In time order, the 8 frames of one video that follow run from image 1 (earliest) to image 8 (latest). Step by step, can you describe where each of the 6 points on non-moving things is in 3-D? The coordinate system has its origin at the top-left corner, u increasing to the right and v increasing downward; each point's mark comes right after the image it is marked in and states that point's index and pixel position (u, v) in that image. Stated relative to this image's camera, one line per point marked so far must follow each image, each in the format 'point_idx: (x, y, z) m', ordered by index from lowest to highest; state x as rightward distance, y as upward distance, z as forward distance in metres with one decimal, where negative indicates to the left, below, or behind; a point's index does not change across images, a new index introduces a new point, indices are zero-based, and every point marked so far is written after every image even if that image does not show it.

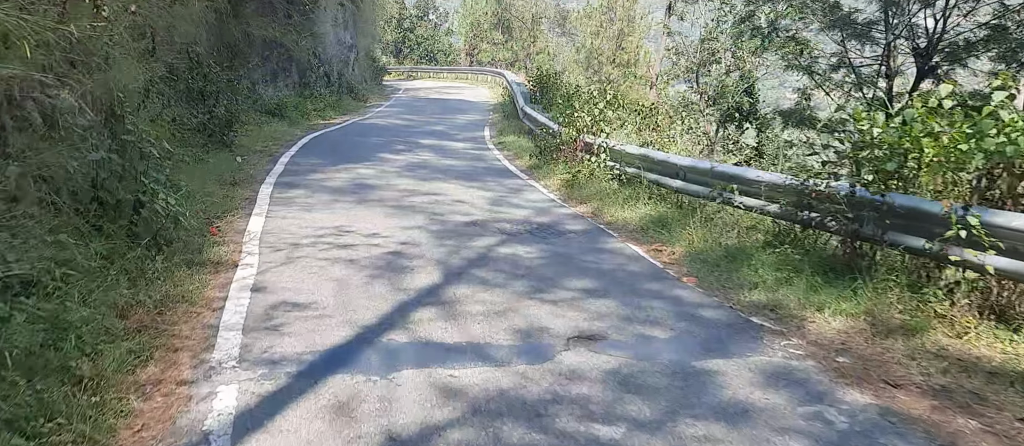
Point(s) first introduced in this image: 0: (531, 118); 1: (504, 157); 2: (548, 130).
0: (+0.4, +2.3, +15.5) m
1: (-0.1, +1.2, +12.8) m
2: (+0.6, +1.5, +12.1) m
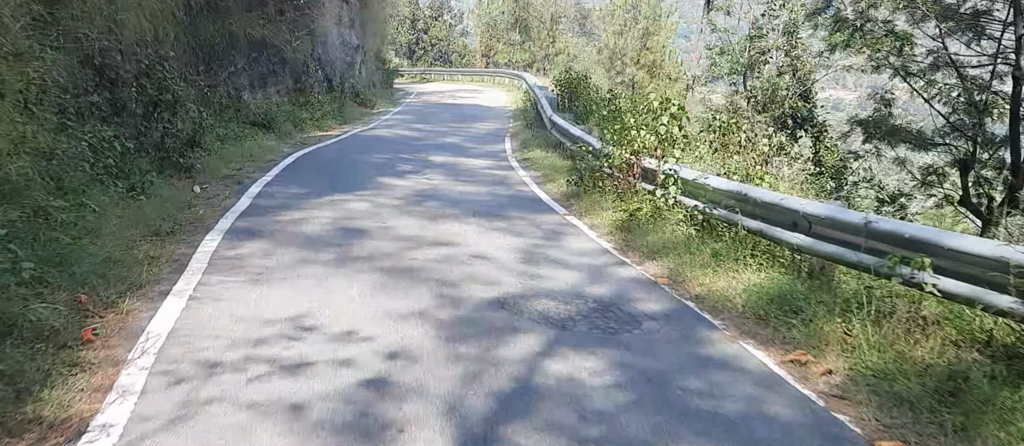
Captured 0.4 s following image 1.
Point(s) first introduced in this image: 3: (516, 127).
0: (+0.9, +1.7, +13.1) m
1: (+0.3, +0.6, +10.4) m
2: (+1.0, +1.0, +9.7) m
3: (+0.1, +2.4, +18.0) m
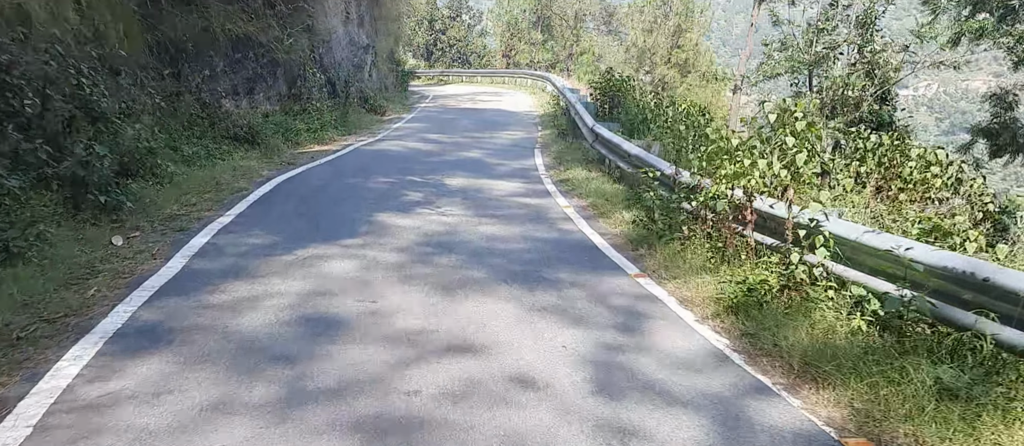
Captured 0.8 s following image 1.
0: (+1.4, +1.2, +10.7) m
1: (+0.7, +0.1, +8.0) m
2: (+1.5, +0.5, +7.3) m
3: (+0.7, +1.9, +15.6) m
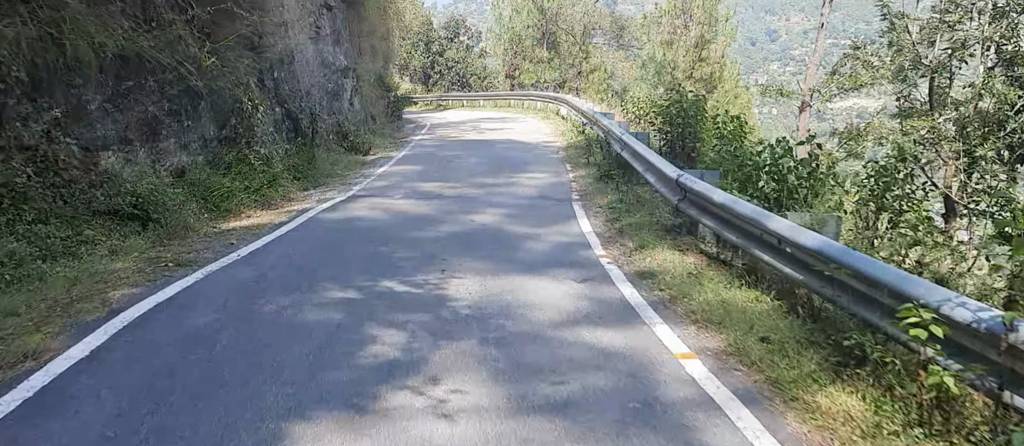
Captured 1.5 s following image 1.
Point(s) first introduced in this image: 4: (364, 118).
0: (+1.8, +0.2, +6.6) m
1: (+1.1, -0.9, +3.9) m
2: (+1.8, -0.4, +3.2) m
3: (+1.1, +0.7, +11.5) m
4: (-3.8, +2.7, +18.7) m
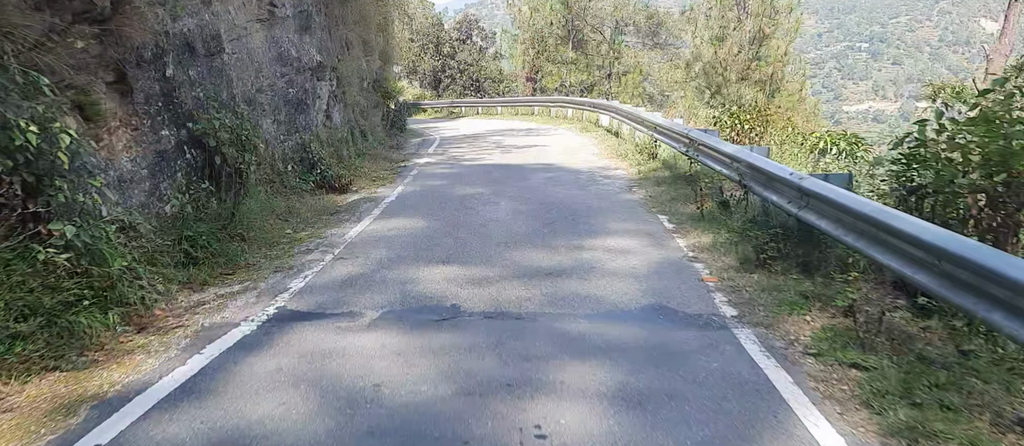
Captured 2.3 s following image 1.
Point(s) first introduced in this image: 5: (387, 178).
0: (+2.3, -0.8, +1.4) m
1: (+1.7, -1.8, -1.4) m
2: (+2.4, -1.4, -2.0) m
3: (+1.8, -0.3, +6.3) m
4: (-3.1, +1.7, +13.6) m
5: (-2.1, +0.7, +12.2) m
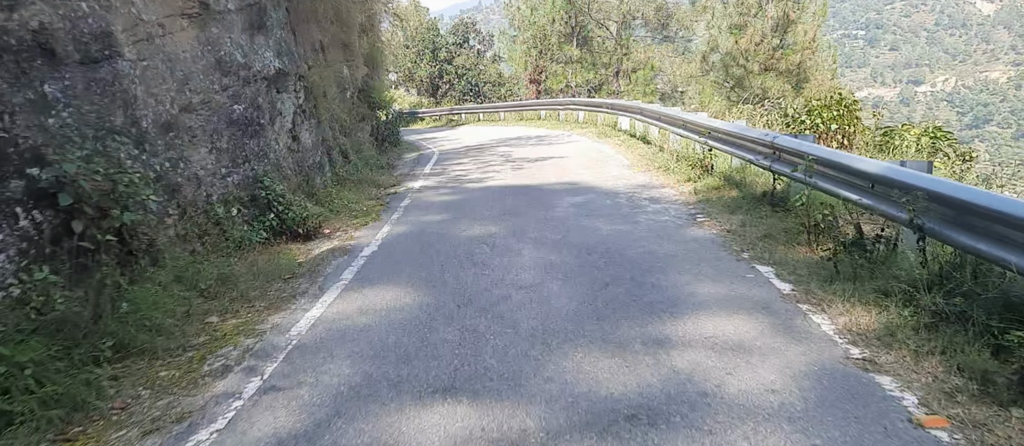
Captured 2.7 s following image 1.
0: (+2.6, -1.2, -1.3) m
1: (+1.9, -2.2, -4.0) m
2: (+2.6, -1.7, -4.7) m
3: (+2.0, -0.7, +3.6) m
4: (-2.9, +1.0, +11.0) m
5: (-1.9, +0.1, +9.6) m
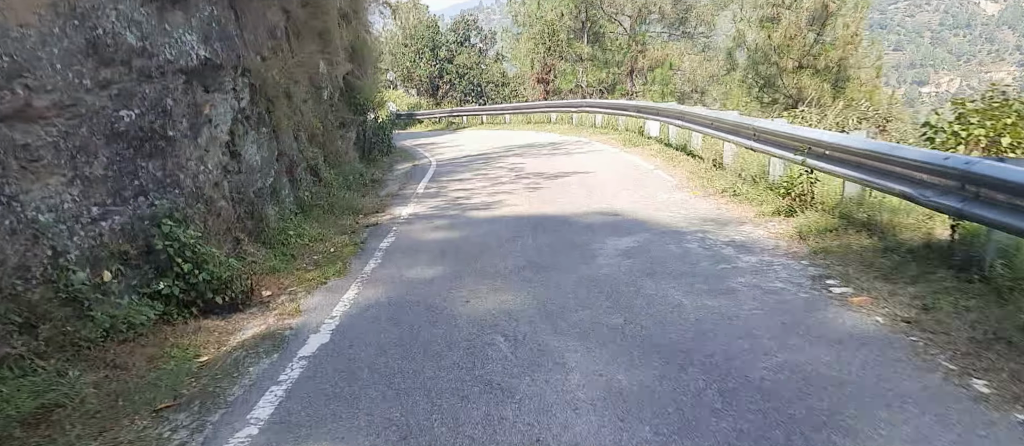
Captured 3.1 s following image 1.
0: (+2.8, -1.6, -4.0) m
1: (+2.1, -2.7, -6.8) m
2: (+2.8, -2.2, -7.5) m
3: (+2.2, -1.2, +0.9) m
4: (-2.7, +0.5, +8.3) m
5: (-1.7, -0.4, +6.8) m
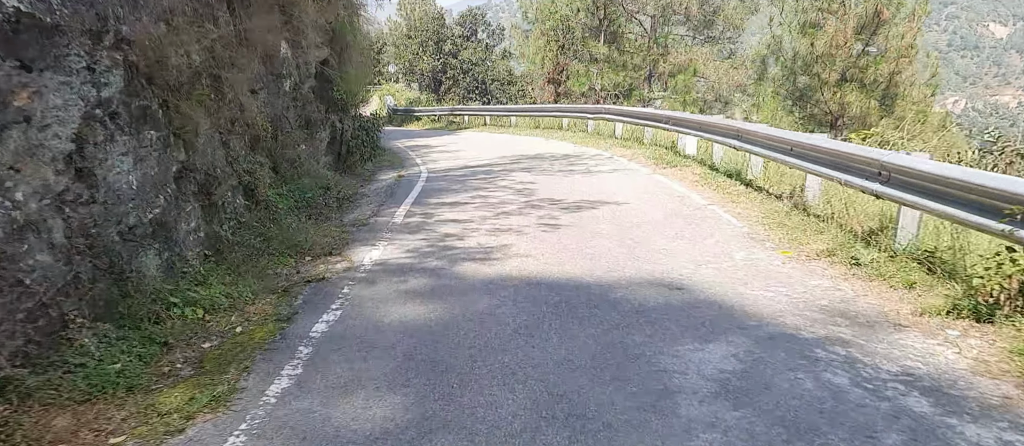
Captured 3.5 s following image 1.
0: (+2.8, -2.3, -6.7) m
1: (+2.1, -3.3, -9.5) m
2: (+2.8, -2.8, -10.2) m
3: (+2.2, -1.8, -1.9) m
4: (-2.6, +0.1, +5.5) m
5: (-1.6, -0.8, +4.1) m
